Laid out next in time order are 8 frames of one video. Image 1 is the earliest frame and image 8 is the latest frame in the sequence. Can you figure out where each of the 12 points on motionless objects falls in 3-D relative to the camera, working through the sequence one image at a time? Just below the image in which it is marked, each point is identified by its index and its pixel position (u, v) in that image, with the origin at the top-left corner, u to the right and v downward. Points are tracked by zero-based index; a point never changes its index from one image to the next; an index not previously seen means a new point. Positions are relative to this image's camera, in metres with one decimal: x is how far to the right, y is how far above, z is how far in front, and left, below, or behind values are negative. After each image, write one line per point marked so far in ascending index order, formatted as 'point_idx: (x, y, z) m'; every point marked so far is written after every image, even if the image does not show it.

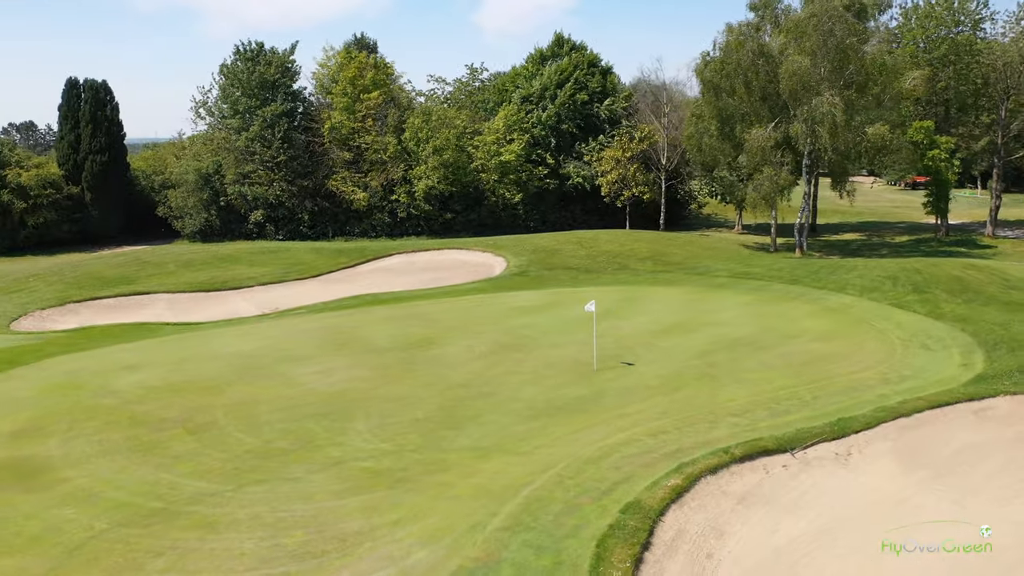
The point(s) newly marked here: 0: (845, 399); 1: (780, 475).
0: (+5.6, -1.8, +13.7) m
1: (+3.6, -2.5, +10.9) m
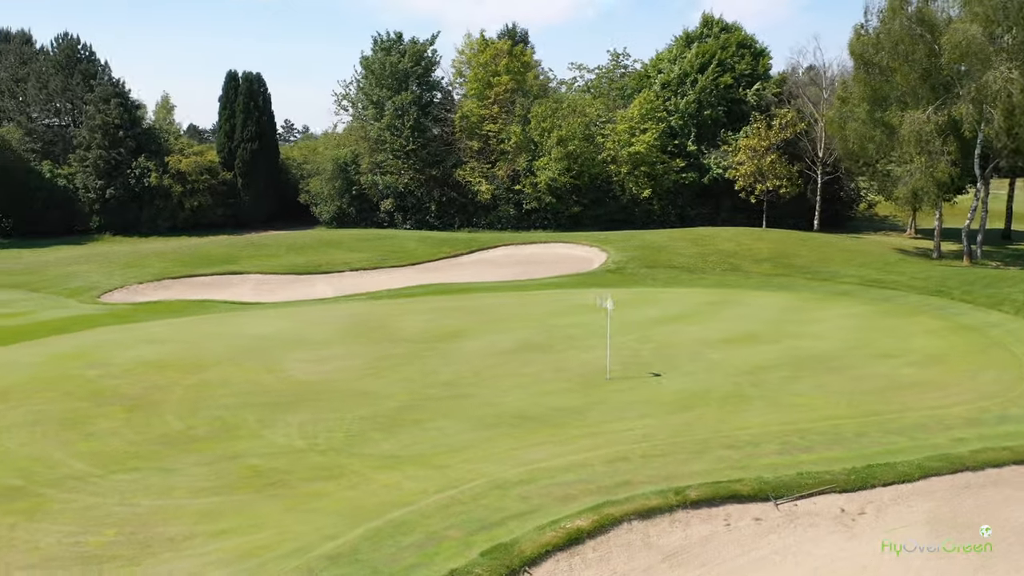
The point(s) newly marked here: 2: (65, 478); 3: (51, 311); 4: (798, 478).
0: (+5.0, -1.9, +10.5) m
1: (+2.3, -2.5, +8.3) m
2: (-5.1, -2.1, +9.2) m
3: (-10.9, -0.6, +19.5) m
4: (+3.2, -2.1, +9.2) m
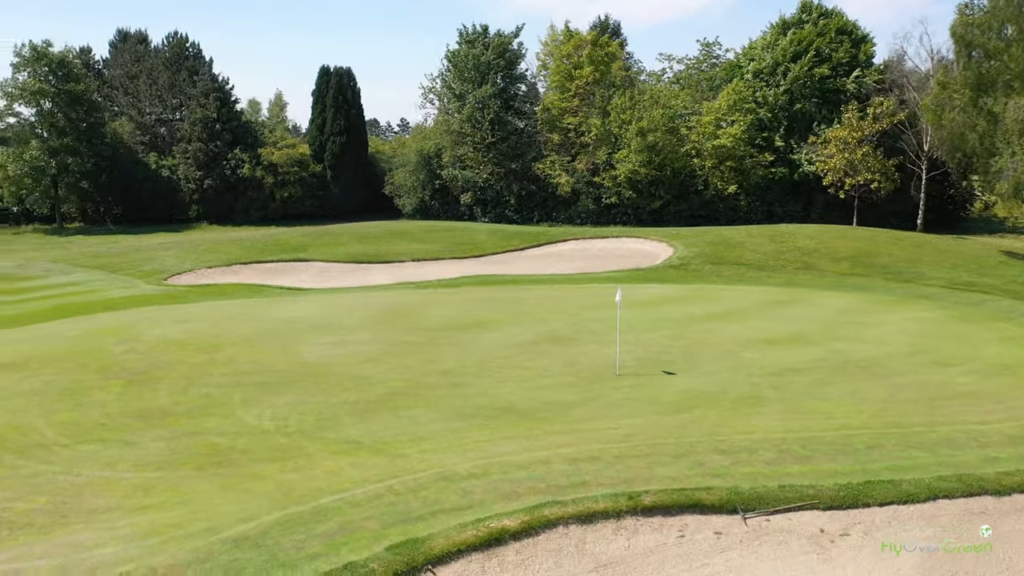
0: (+4.6, -1.9, +9.2) m
1: (+1.7, -2.3, +7.4) m
2: (-5.5, -1.8, +9.4) m
3: (-9.8, -0.1, +20.3) m
4: (+2.6, -2.0, +8.2) m
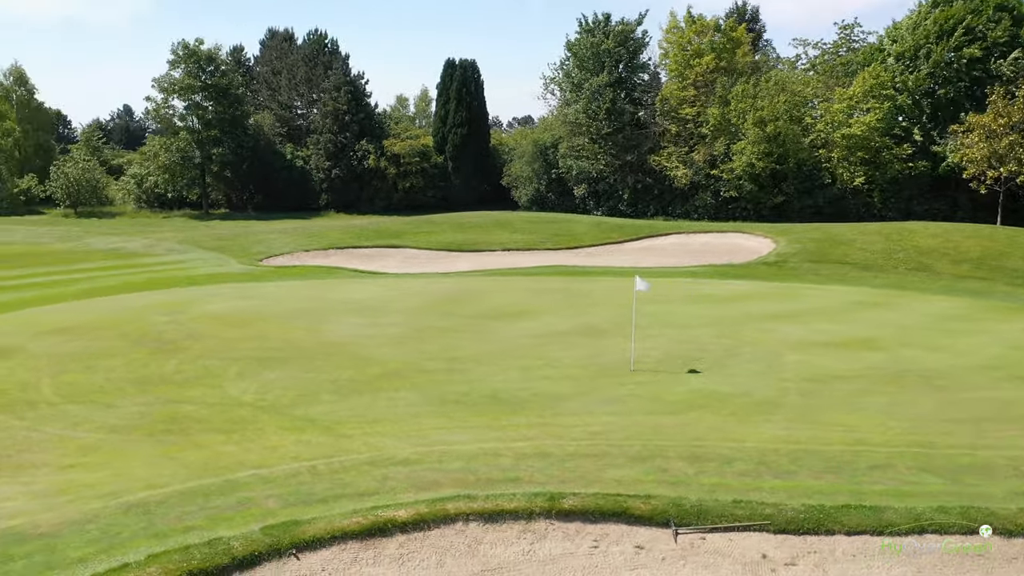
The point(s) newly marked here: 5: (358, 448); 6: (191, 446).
0: (+4.0, -1.8, +7.7) m
1: (+0.7, -2.1, +6.5) m
2: (-5.9, -1.4, +9.8) m
3: (-7.9, +0.5, +21.4) m
4: (+1.9, -1.9, +7.1) m
5: (-1.6, -1.6, +8.4) m
6: (-3.3, -1.6, +8.5) m
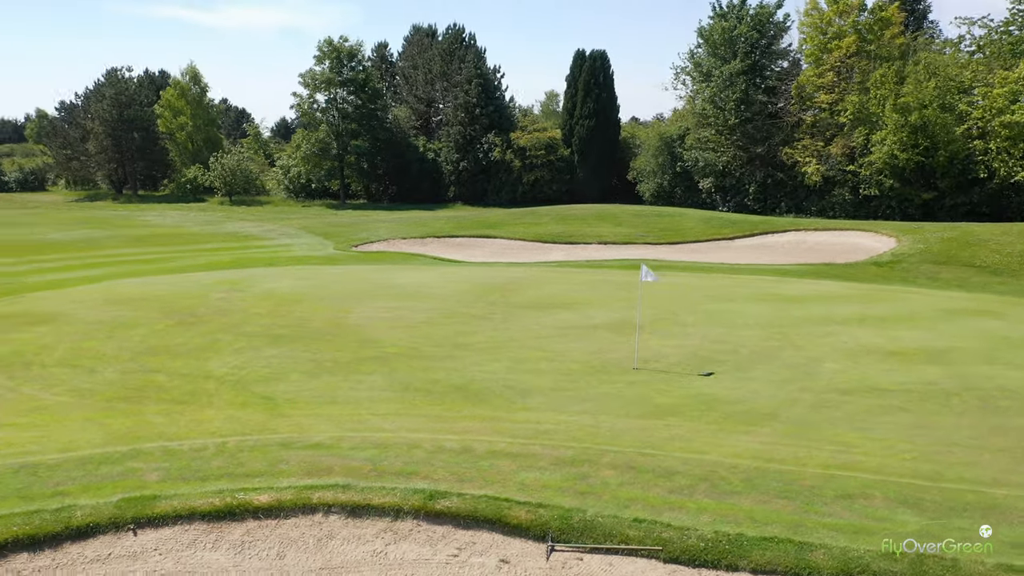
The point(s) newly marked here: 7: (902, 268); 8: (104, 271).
0: (+3.0, -1.7, +6.2) m
1: (-0.4, -2.0, +5.7) m
2: (-6.2, -0.9, +10.3) m
3: (-5.6, +0.9, +22.0) m
4: (+0.8, -1.7, +6.0) m
5: (-2.3, -1.4, +8.0) m
6: (-3.9, -1.3, +8.4) m
7: (+8.7, +0.5, +18.3) m
8: (-9.6, +0.4, +19.3) m
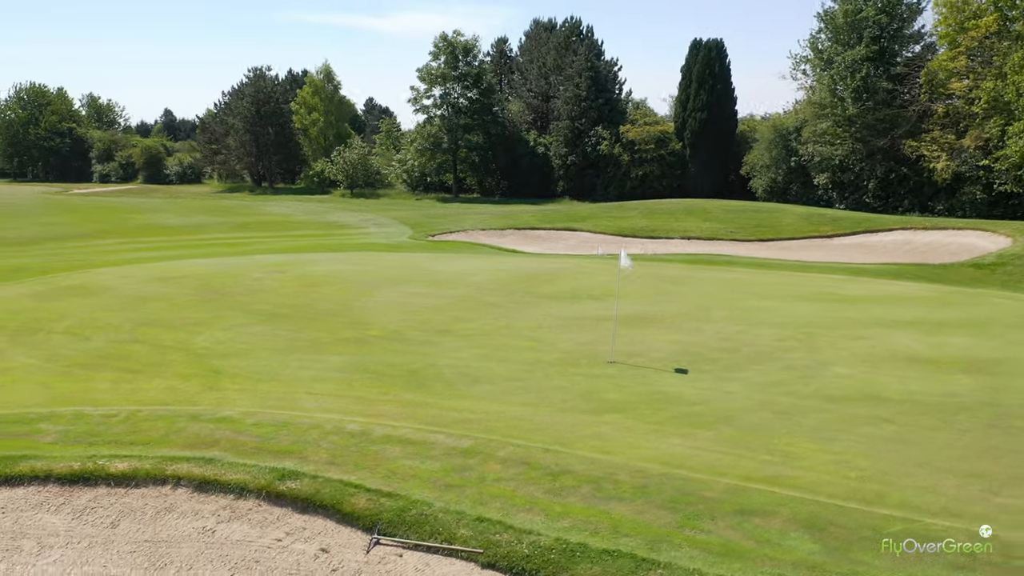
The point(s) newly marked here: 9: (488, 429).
0: (+1.9, -1.6, +5.2) m
1: (-1.6, -1.7, +5.4) m
2: (-6.4, -0.5, +10.9) m
3: (-3.7, +1.3, +22.3) m
4: (-0.3, -1.6, +5.5) m
5: (-3.0, -1.1, +8.0) m
6: (-4.5, -1.0, +8.7) m
7: (+9.7, +0.3, +16.1) m
8: (-8.1, +0.9, +20.4) m
9: (-0.2, -1.3, +7.2) m
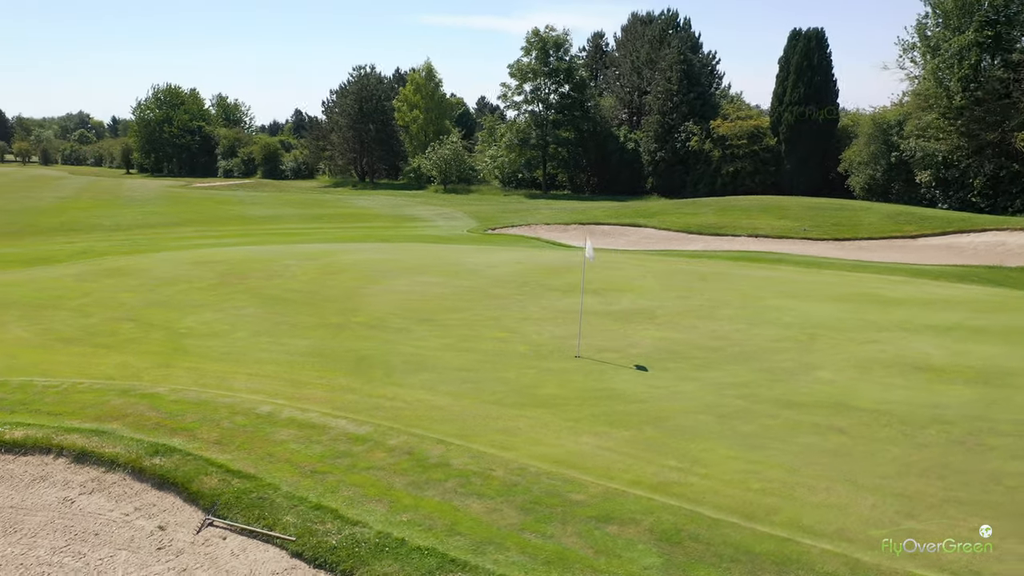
0: (+0.8, -1.5, +4.7) m
1: (-2.6, -1.5, +5.3) m
2: (-6.5, -0.2, +11.5) m
3: (-2.2, +1.5, +22.4) m
4: (-1.3, -1.4, +5.2) m
5: (-3.6, -0.9, +8.1) m
6: (-5.0, -0.7, +9.0) m
7: (+10.2, +0.2, +14.2) m
8: (-6.8, +1.3, +21.2) m
9: (-1.0, -1.1, +7.0) m
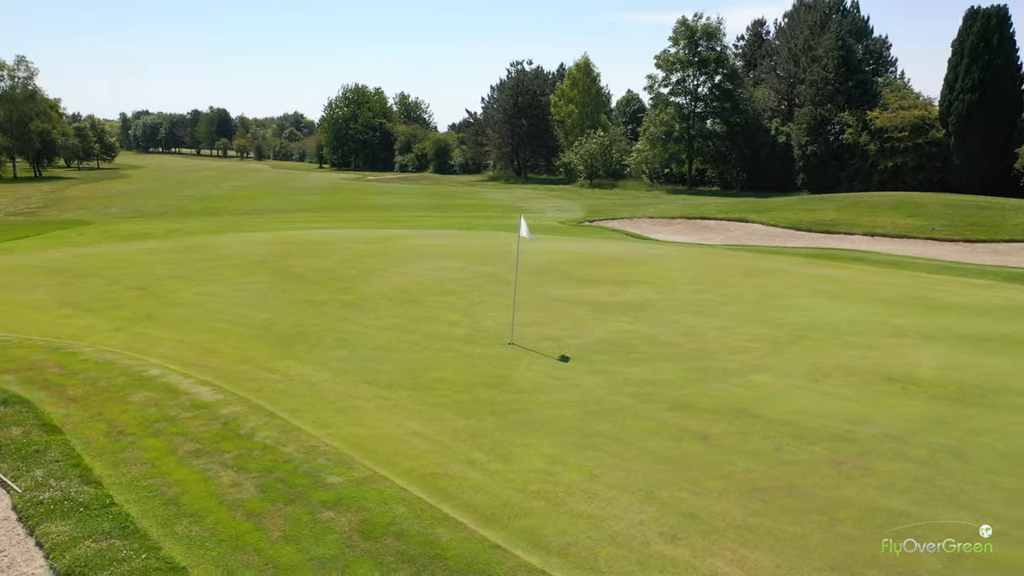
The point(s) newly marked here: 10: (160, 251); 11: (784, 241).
0: (-0.9, -1.4, +4.3) m
1: (-4.1, -1.2, +5.7) m
2: (-6.4, +0.2, +12.6) m
3: (+0.3, +1.7, +22.2) m
4: (-2.9, -1.1, +5.3) m
5: (-4.4, -0.5, +8.6) m
6: (-5.6, -0.3, +9.8) m
7: (+10.4, 0.0, +11.4) m
8: (-4.5, +1.7, +22.0) m
9: (-2.1, -0.9, +6.9) m
10: (-6.5, +0.7, +15.3) m
11: (+6.7, +1.1, +19.9) m
